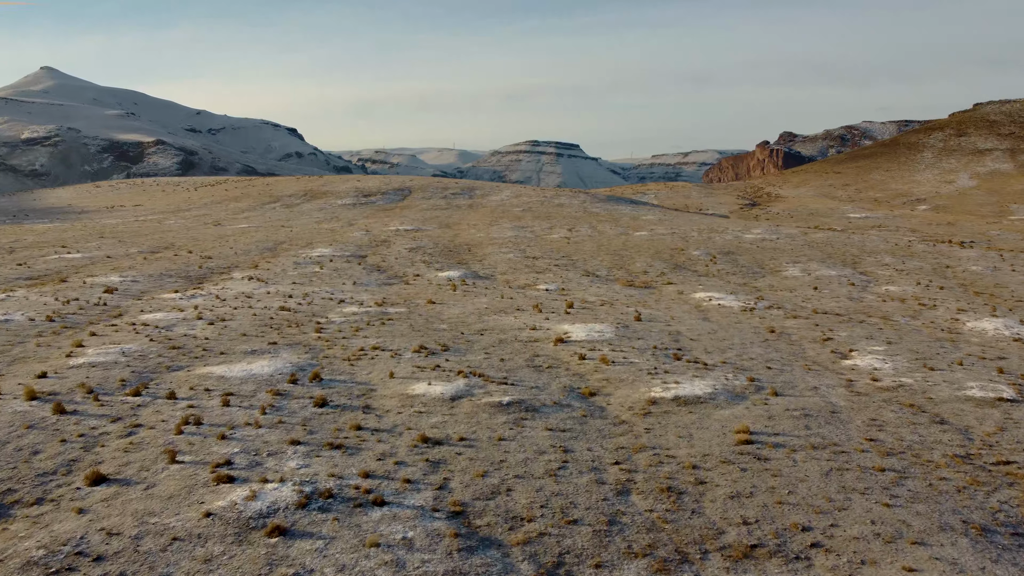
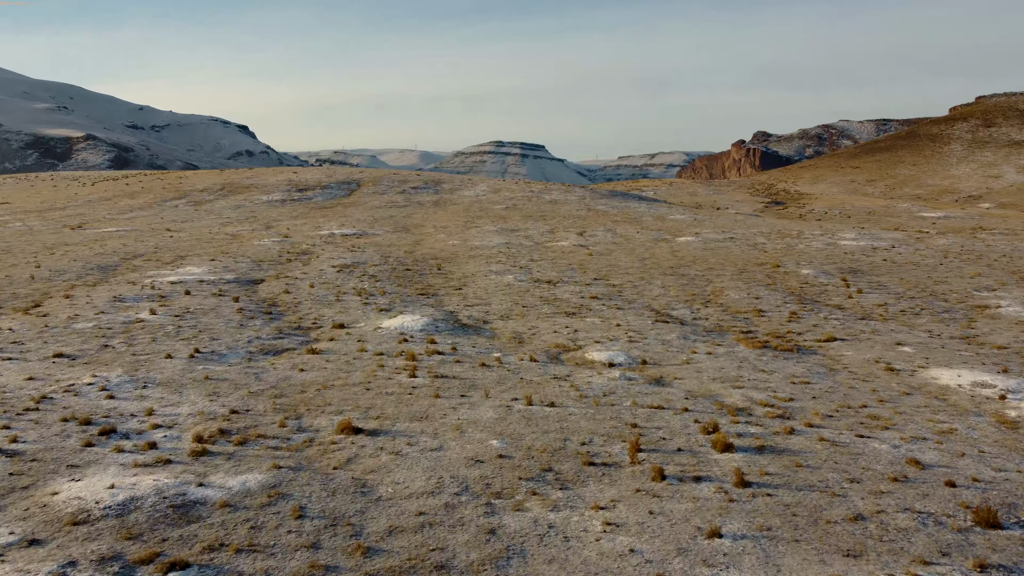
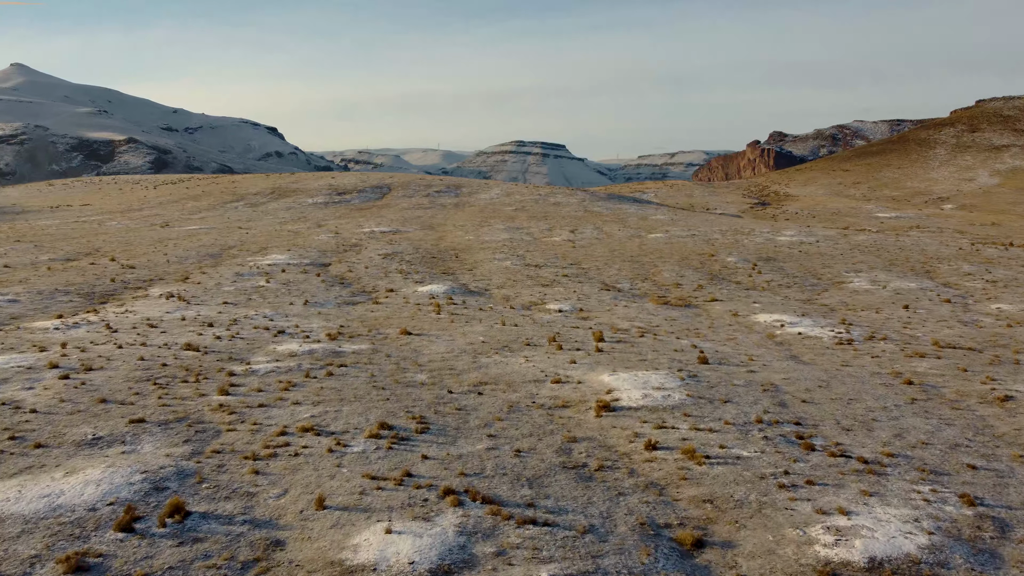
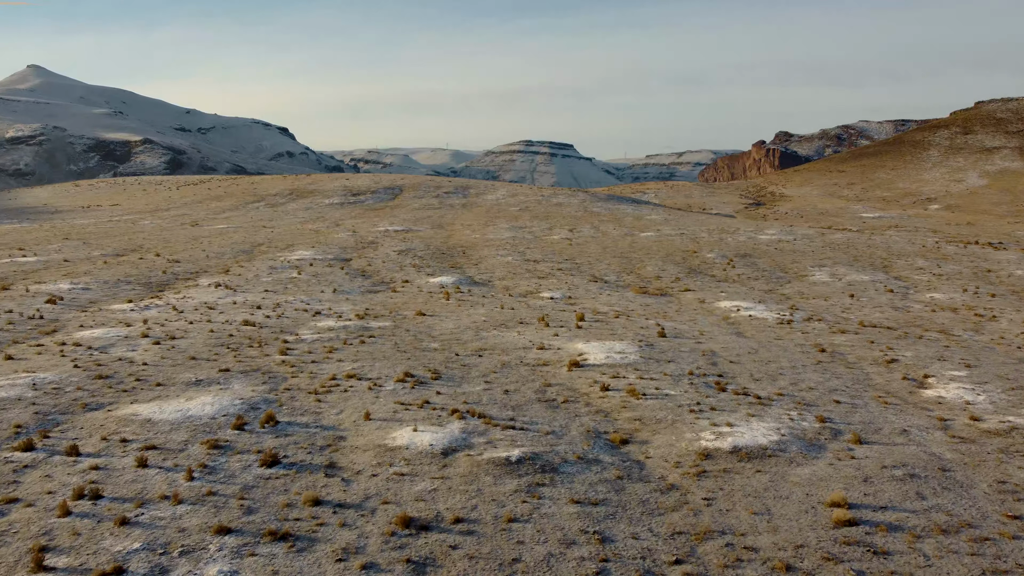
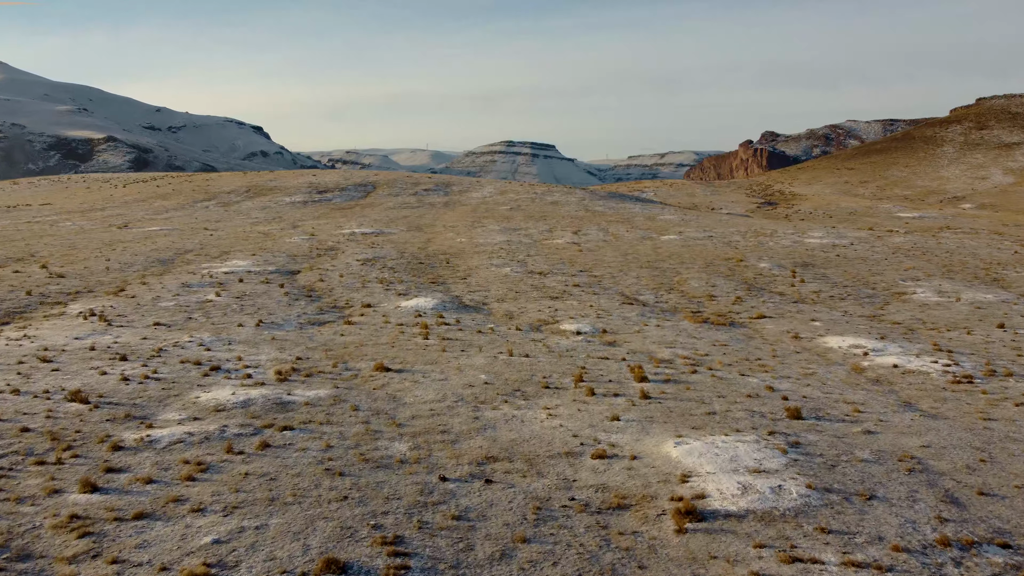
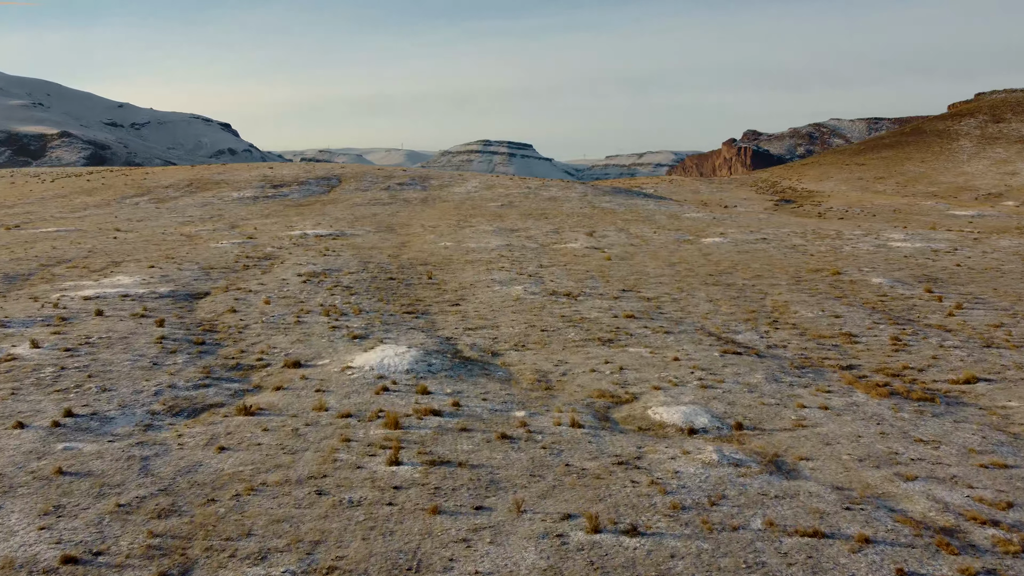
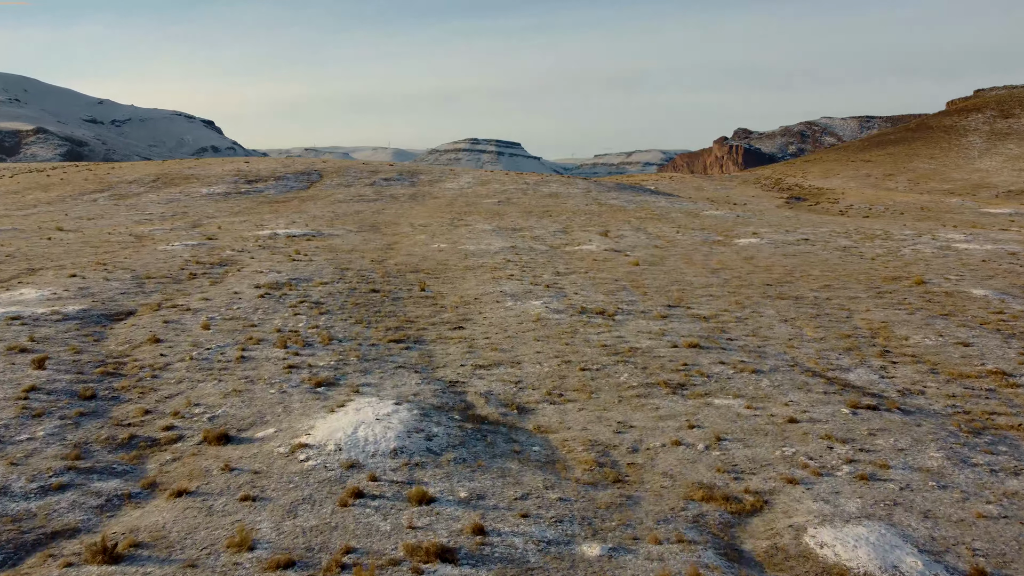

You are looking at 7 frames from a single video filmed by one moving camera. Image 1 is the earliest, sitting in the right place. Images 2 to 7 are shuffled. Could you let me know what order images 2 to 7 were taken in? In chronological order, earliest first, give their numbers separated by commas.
4, 3, 5, 2, 6, 7
